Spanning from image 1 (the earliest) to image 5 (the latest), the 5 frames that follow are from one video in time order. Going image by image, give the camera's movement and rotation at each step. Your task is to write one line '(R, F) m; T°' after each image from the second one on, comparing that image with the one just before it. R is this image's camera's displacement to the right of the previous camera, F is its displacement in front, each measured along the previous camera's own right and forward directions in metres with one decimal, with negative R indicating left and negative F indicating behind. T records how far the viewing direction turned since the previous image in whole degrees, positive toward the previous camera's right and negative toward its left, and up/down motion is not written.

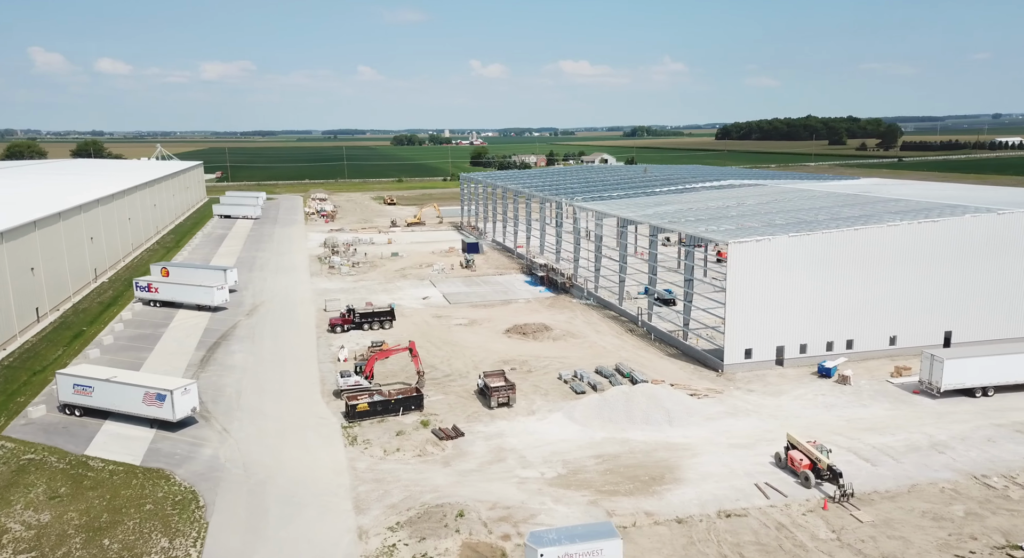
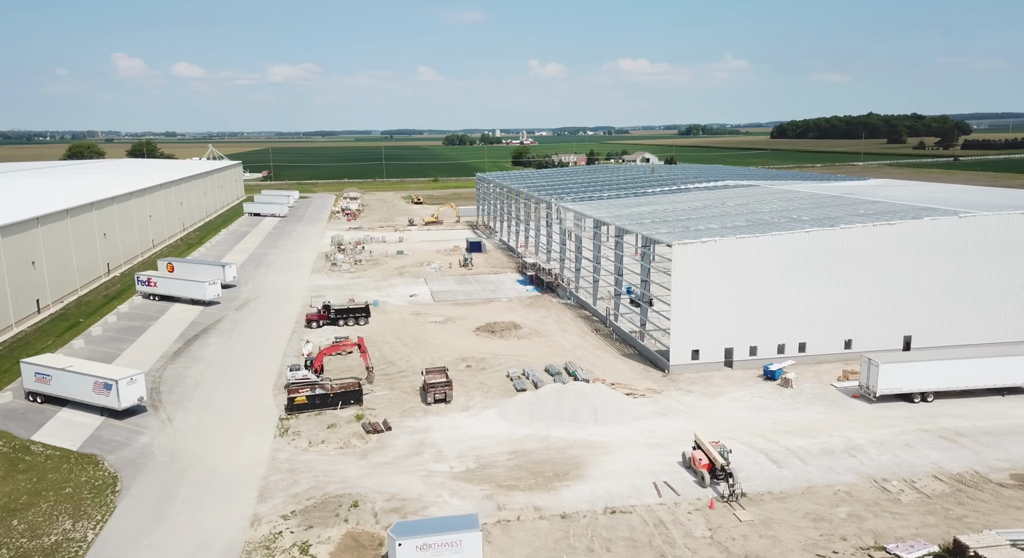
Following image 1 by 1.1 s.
(+3.7, -0.3) m; -2°
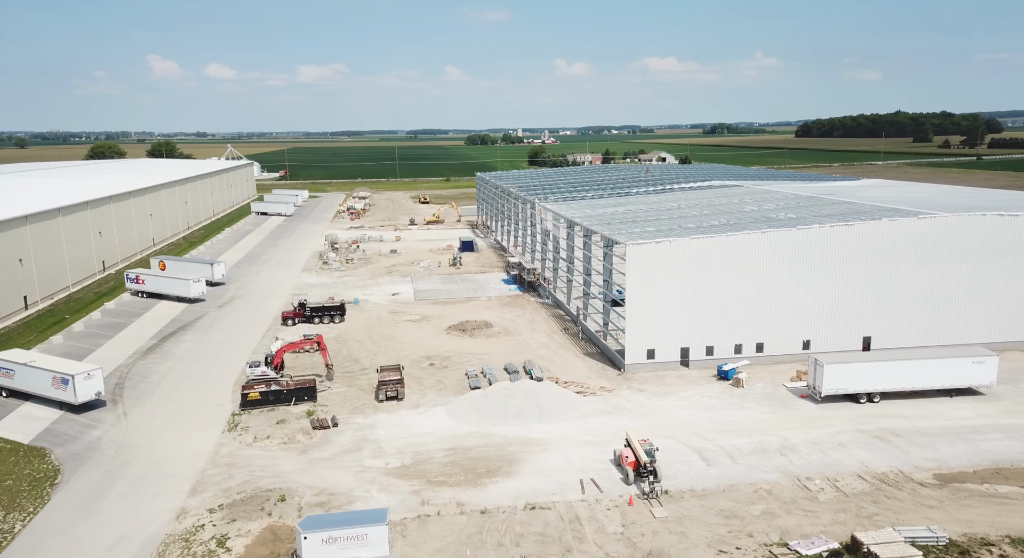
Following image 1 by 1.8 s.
(+2.3, -0.2) m; -1°
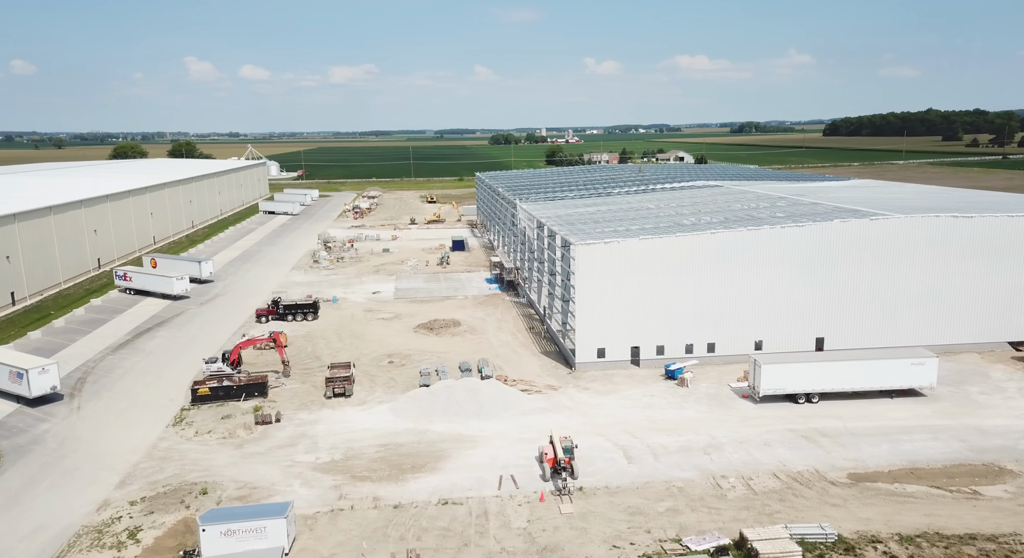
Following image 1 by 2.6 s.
(+2.6, -0.3) m; -1°
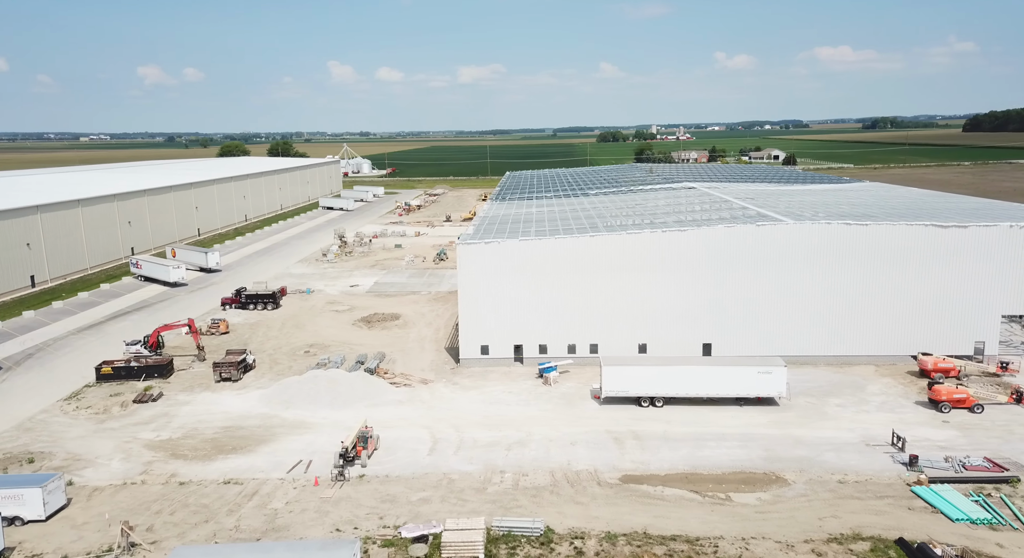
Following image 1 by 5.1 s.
(+8.2, -0.7) m; -5°
